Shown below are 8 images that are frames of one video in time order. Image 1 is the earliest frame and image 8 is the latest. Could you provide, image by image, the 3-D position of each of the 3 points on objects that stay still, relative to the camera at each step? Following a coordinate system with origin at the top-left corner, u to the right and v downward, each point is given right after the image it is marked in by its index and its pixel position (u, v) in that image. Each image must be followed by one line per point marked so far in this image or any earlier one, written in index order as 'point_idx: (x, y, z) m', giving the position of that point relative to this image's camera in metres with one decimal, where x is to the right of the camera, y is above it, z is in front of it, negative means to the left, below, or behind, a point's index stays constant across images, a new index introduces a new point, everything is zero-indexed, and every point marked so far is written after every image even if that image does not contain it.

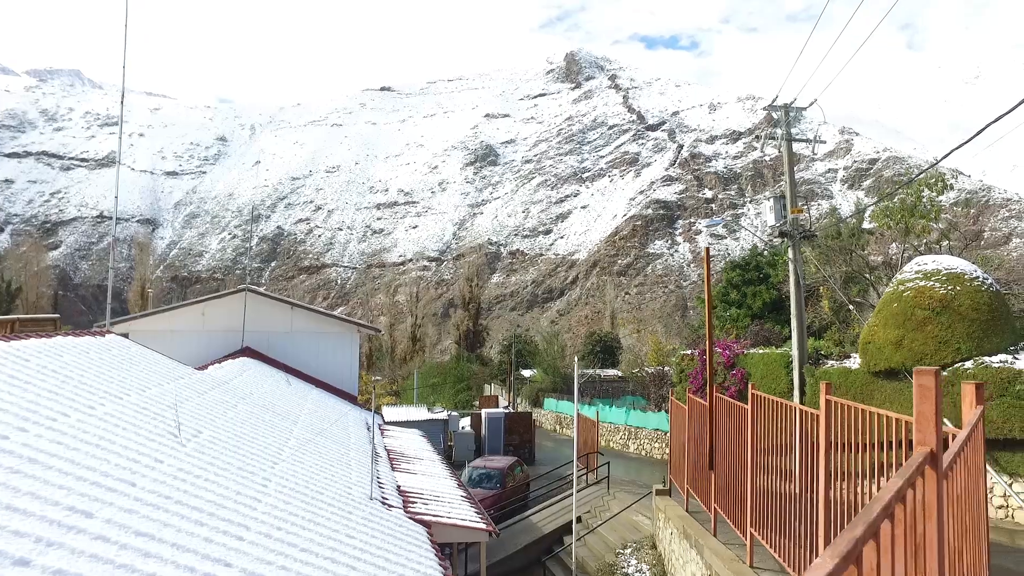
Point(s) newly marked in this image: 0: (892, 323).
0: (+5.3, -0.5, +9.7) m
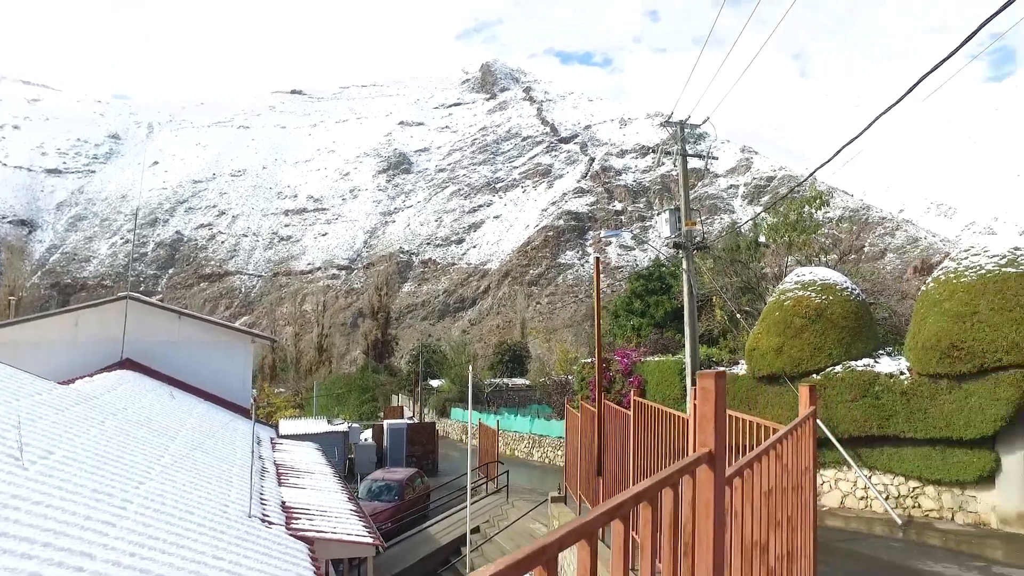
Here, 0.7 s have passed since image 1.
0: (+3.9, -0.6, +10.2) m
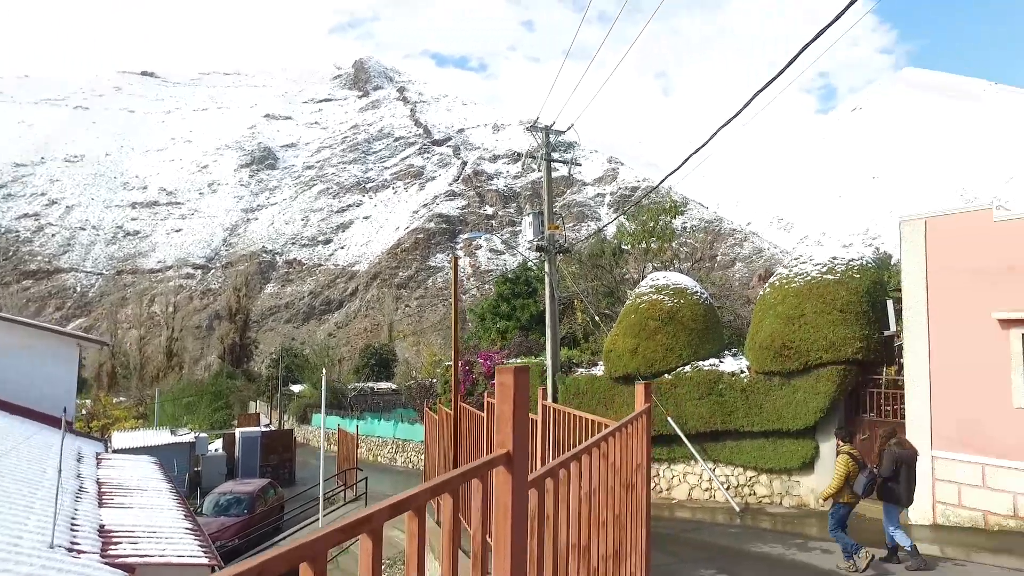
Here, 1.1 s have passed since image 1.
0: (+1.8, -0.7, +10.6) m
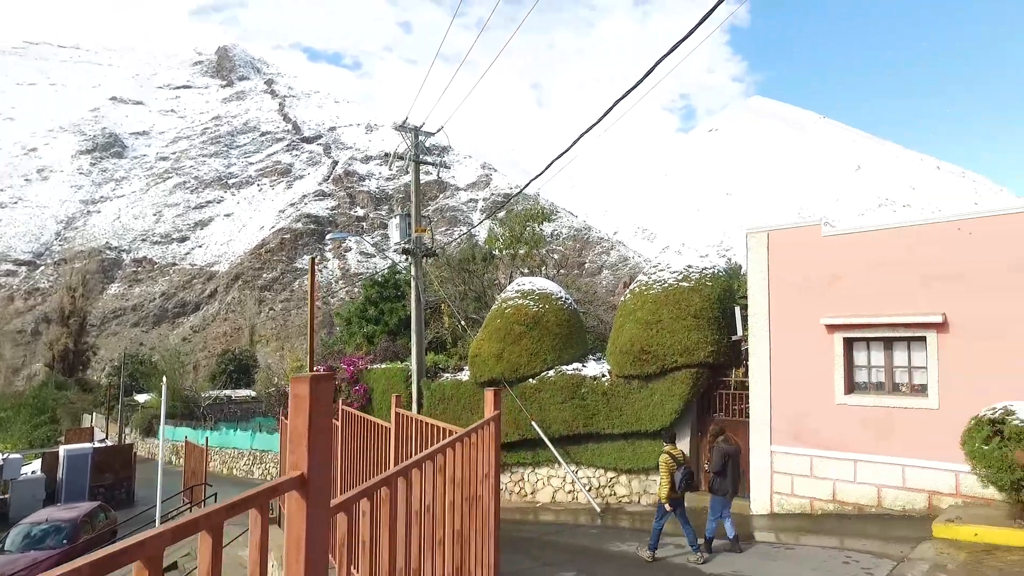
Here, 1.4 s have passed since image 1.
0: (-0.2, -0.8, +10.6) m
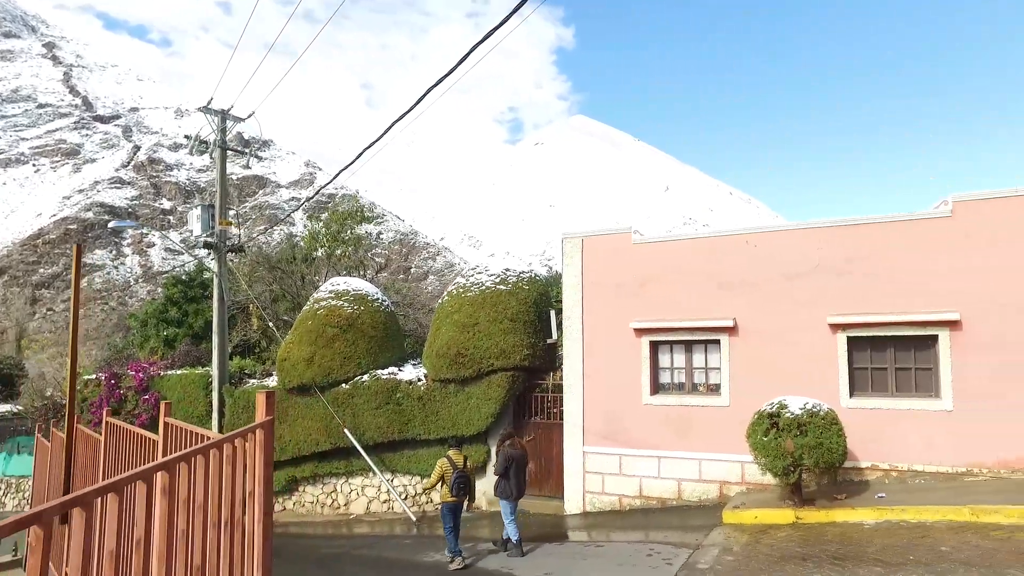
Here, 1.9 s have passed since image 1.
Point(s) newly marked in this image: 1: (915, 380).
0: (-2.9, -0.7, +9.9) m
1: (+4.4, -1.0, +7.6) m
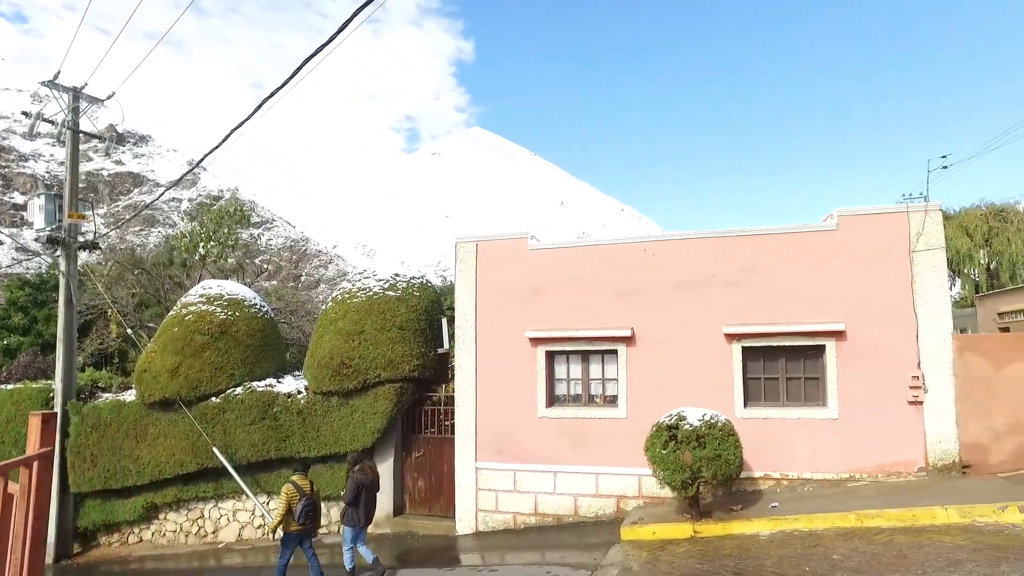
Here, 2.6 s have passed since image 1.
0: (-4.4, -0.8, +8.9) m
1: (+3.3, -1.1, +7.7) m
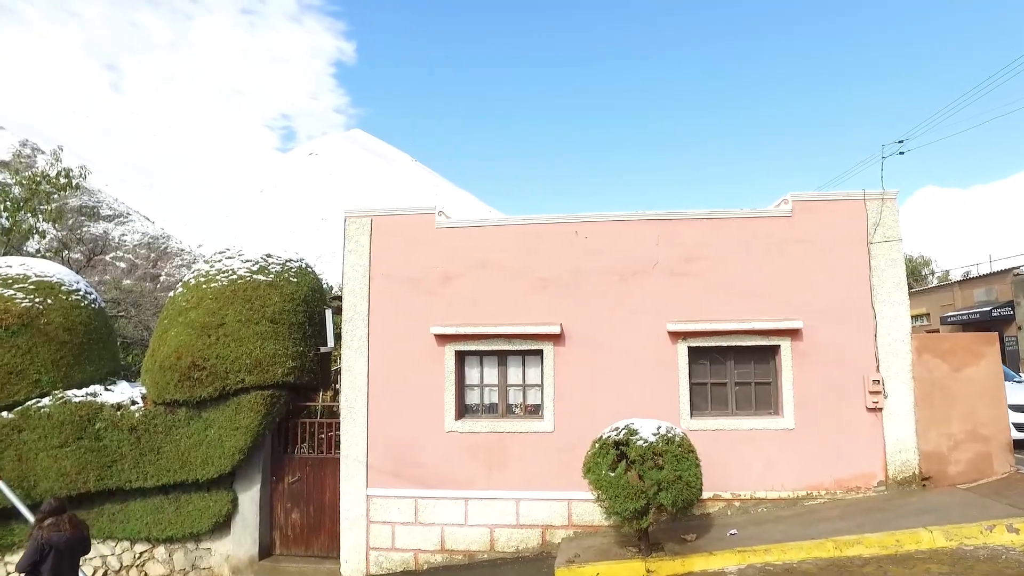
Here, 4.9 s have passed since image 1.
0: (-5.3, -0.5, +6.5) m
1: (+2.4, -1.1, +6.7) m
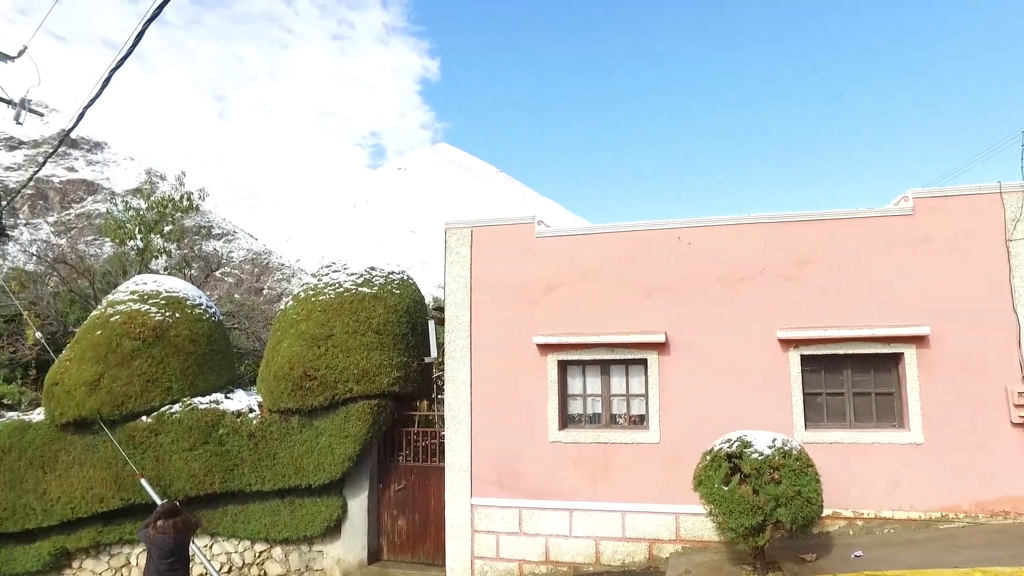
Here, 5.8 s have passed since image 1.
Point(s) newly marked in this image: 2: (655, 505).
0: (-4.3, -0.7, +7.1) m
1: (+3.3, -1.1, +6.3) m
2: (+1.3, -2.0, +6.4) m
